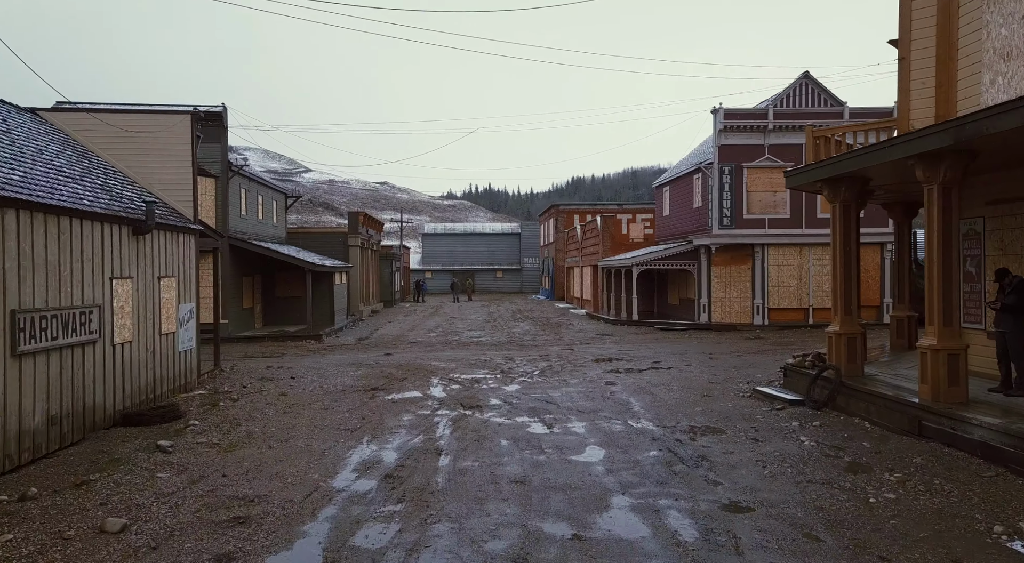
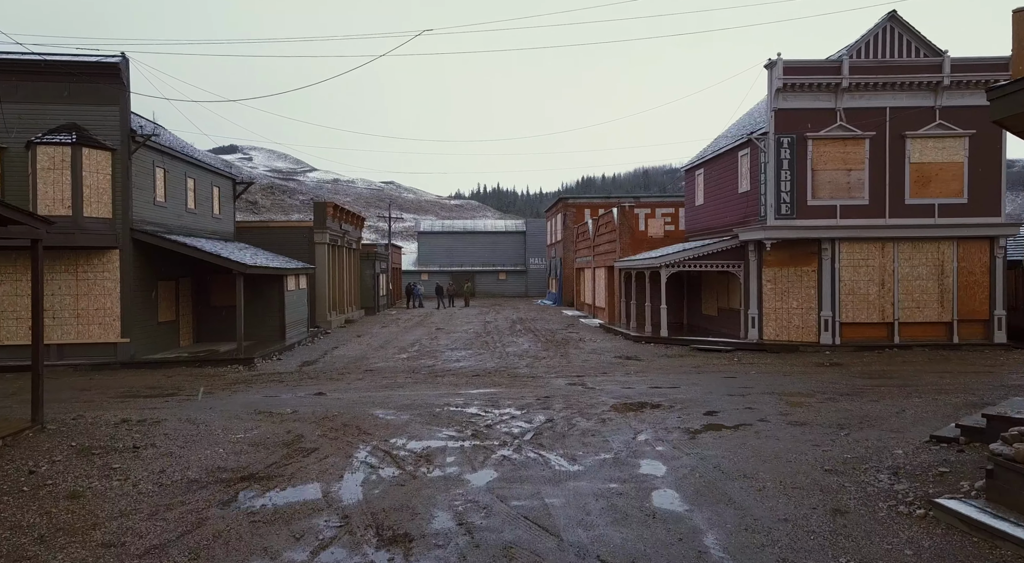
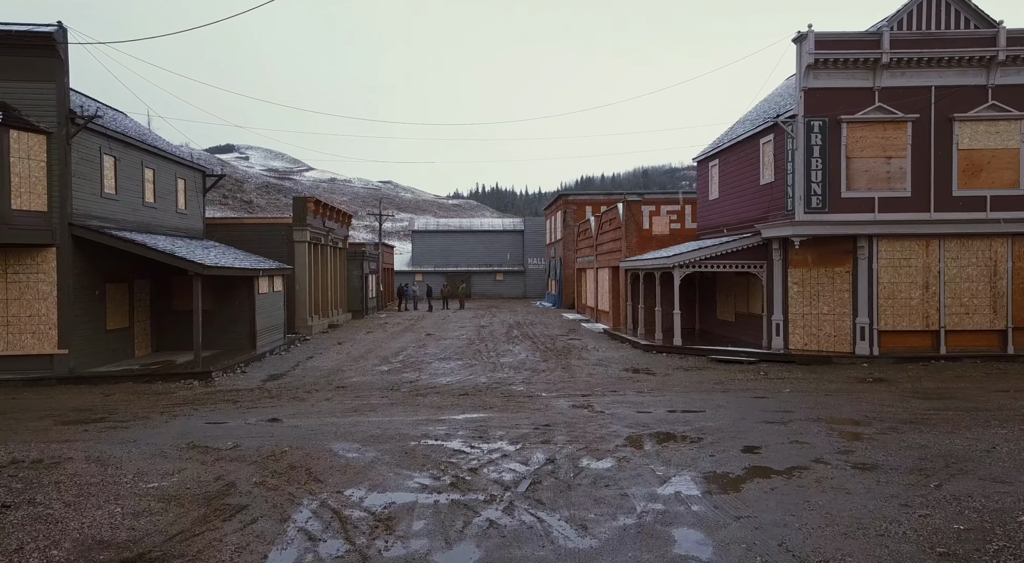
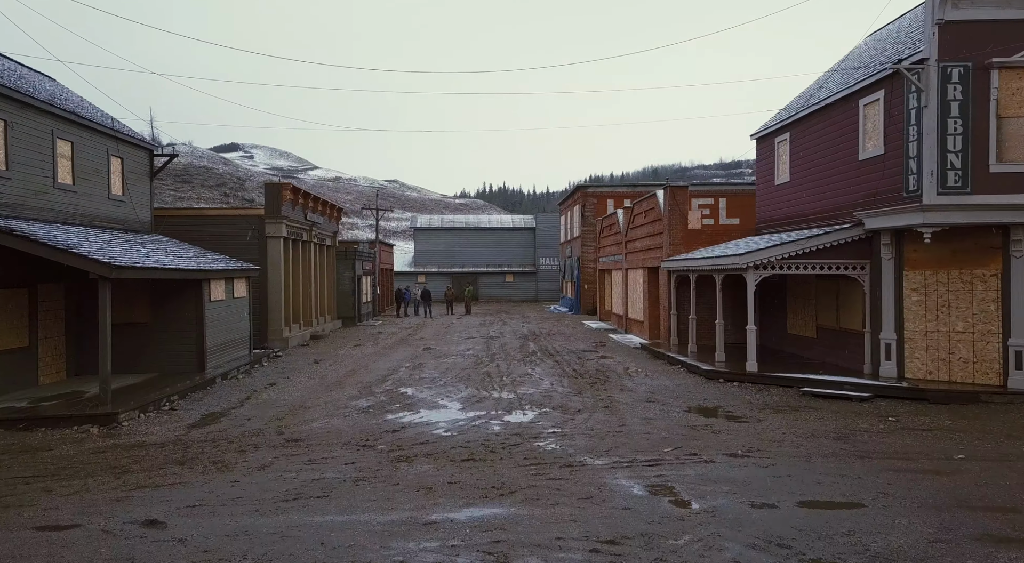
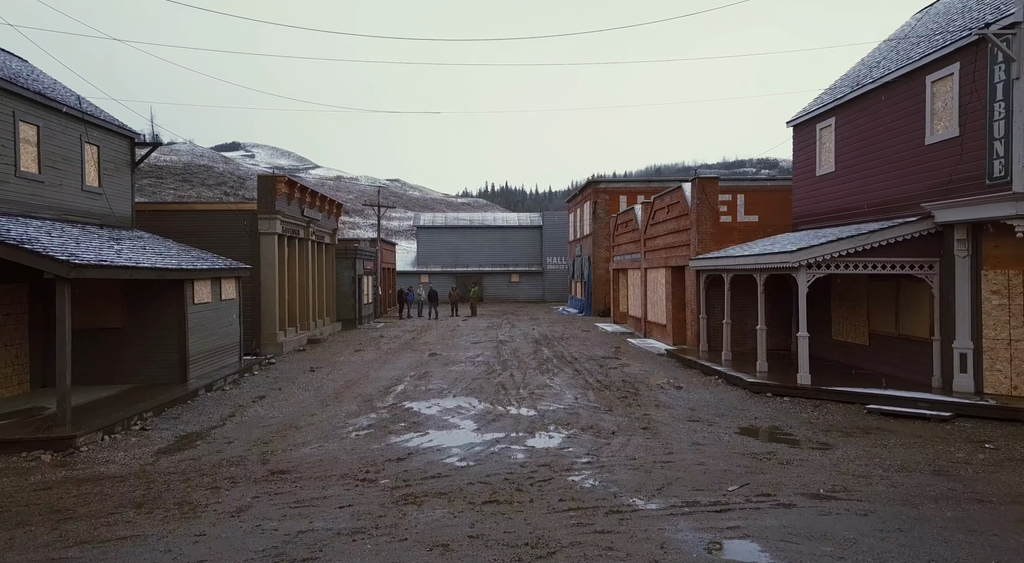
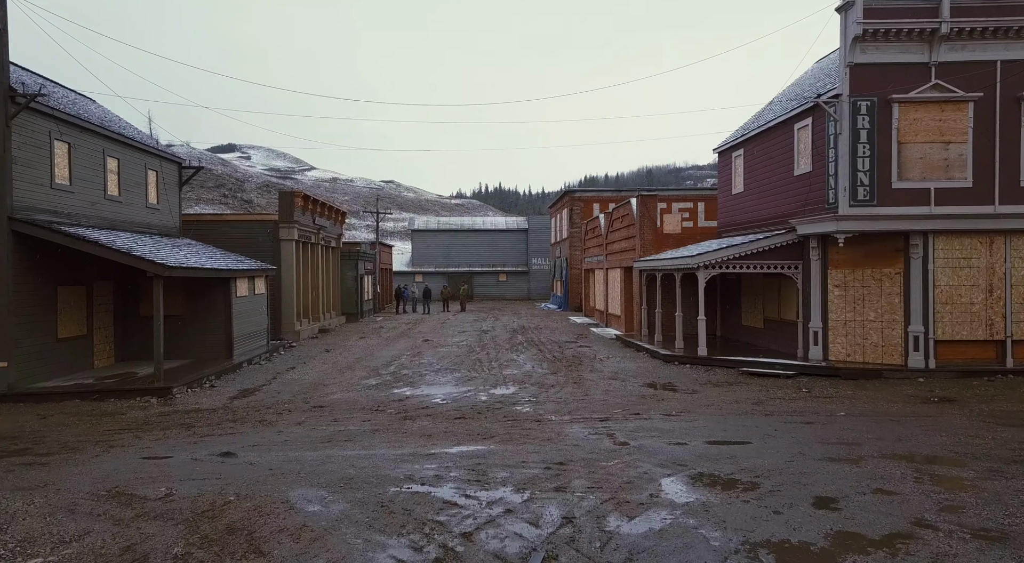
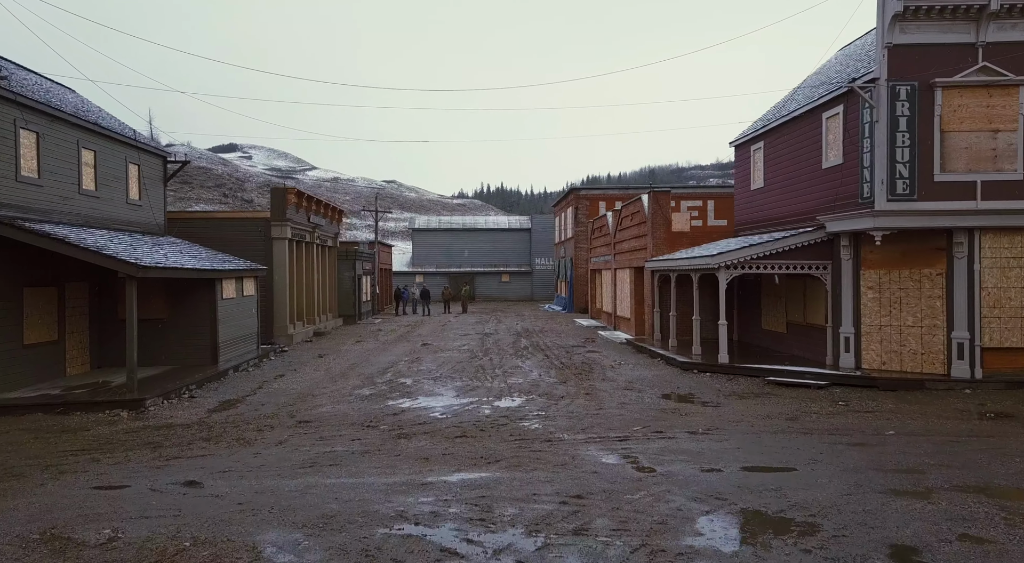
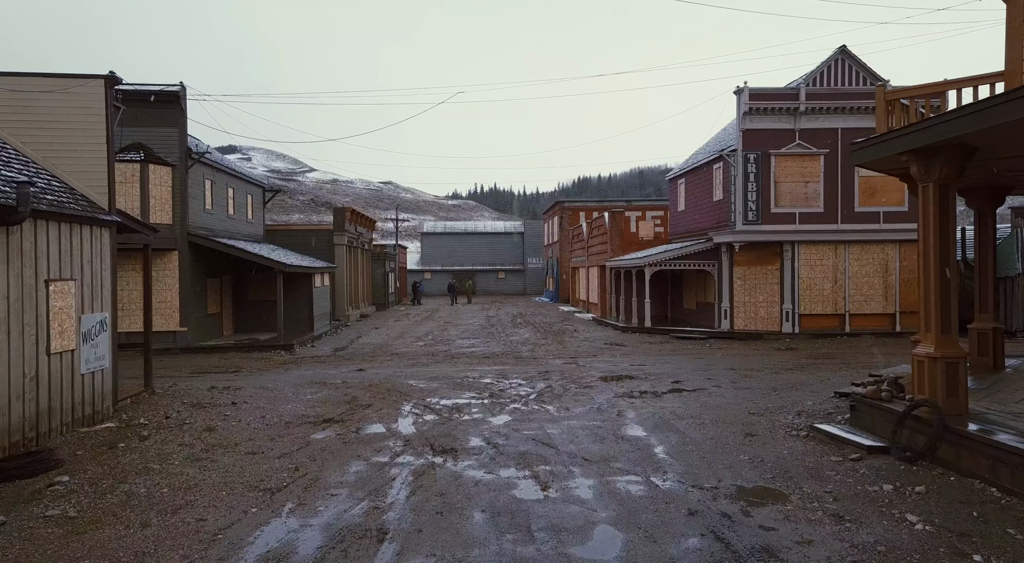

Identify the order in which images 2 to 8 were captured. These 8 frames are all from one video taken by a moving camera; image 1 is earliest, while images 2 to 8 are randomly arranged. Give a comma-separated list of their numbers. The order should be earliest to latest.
8, 2, 3, 6, 7, 4, 5
